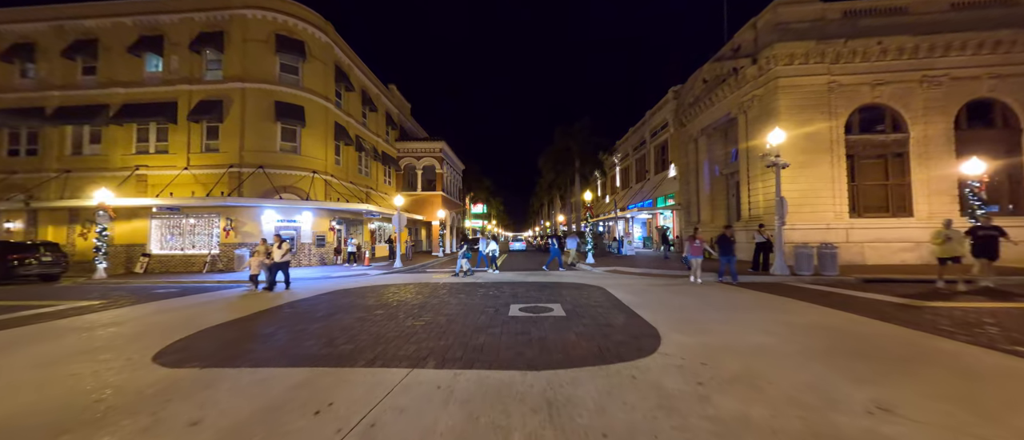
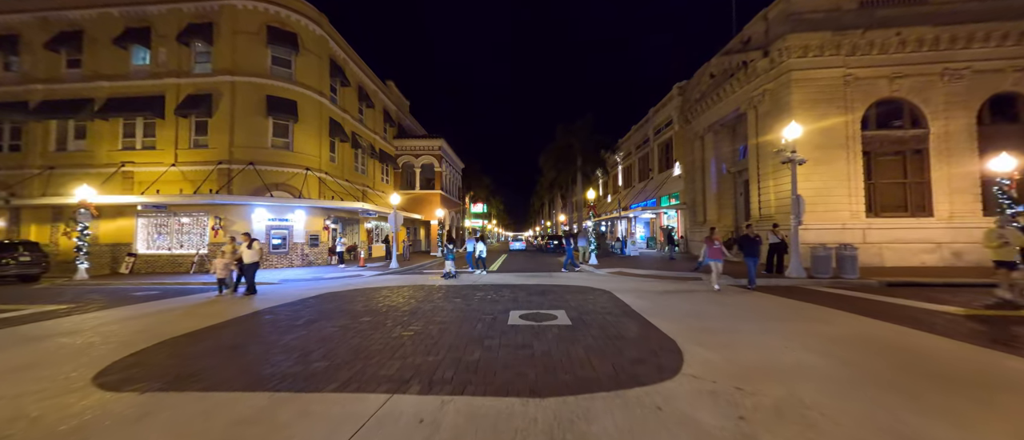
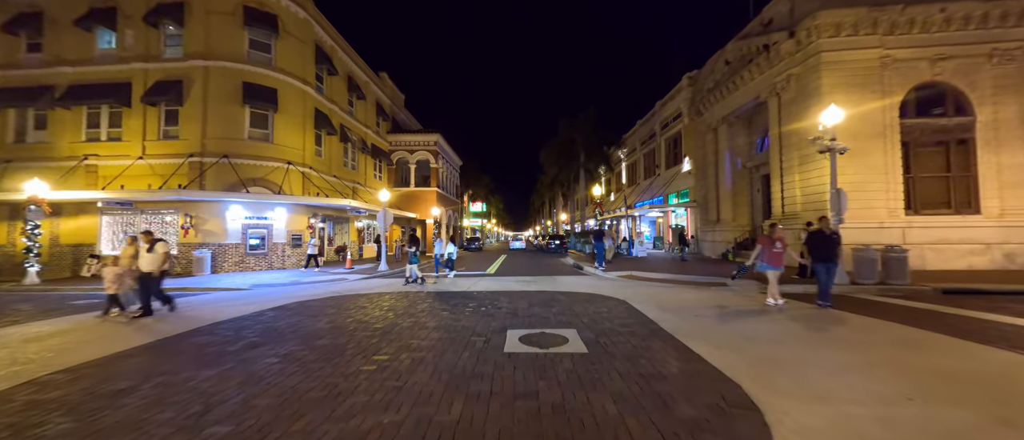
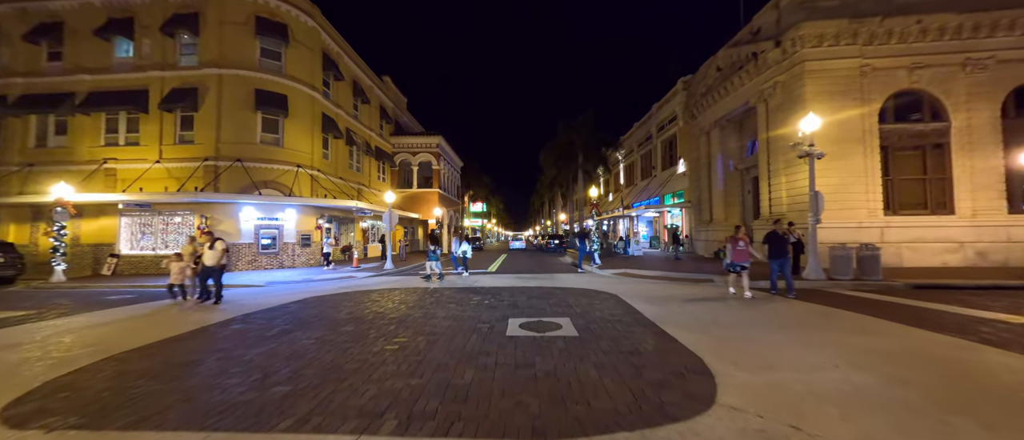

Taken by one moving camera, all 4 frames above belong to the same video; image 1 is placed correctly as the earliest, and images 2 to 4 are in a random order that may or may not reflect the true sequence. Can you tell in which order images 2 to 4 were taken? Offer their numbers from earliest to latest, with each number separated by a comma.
2, 4, 3
